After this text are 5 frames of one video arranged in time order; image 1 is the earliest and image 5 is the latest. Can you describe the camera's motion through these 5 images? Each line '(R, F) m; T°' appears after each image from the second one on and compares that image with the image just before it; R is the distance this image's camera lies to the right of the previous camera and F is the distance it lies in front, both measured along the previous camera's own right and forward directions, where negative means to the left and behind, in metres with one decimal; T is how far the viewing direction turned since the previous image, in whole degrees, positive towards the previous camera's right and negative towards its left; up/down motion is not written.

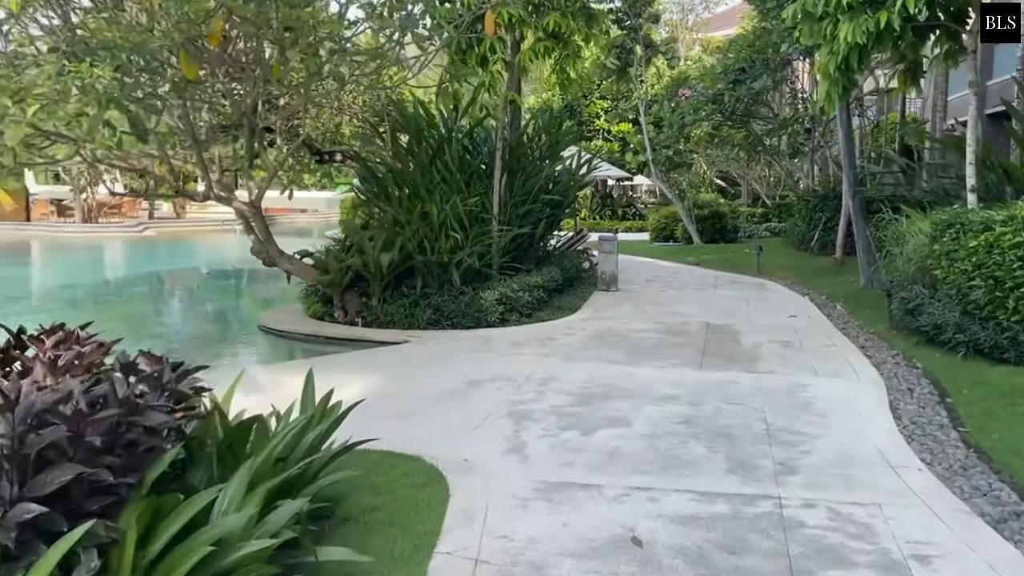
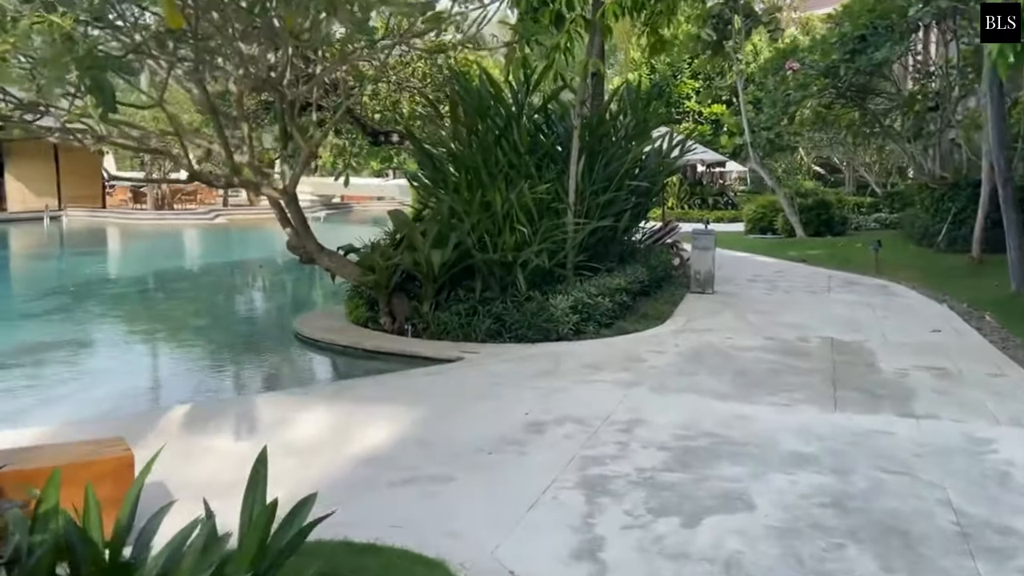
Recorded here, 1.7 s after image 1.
(0.0, +1.6) m; -6°
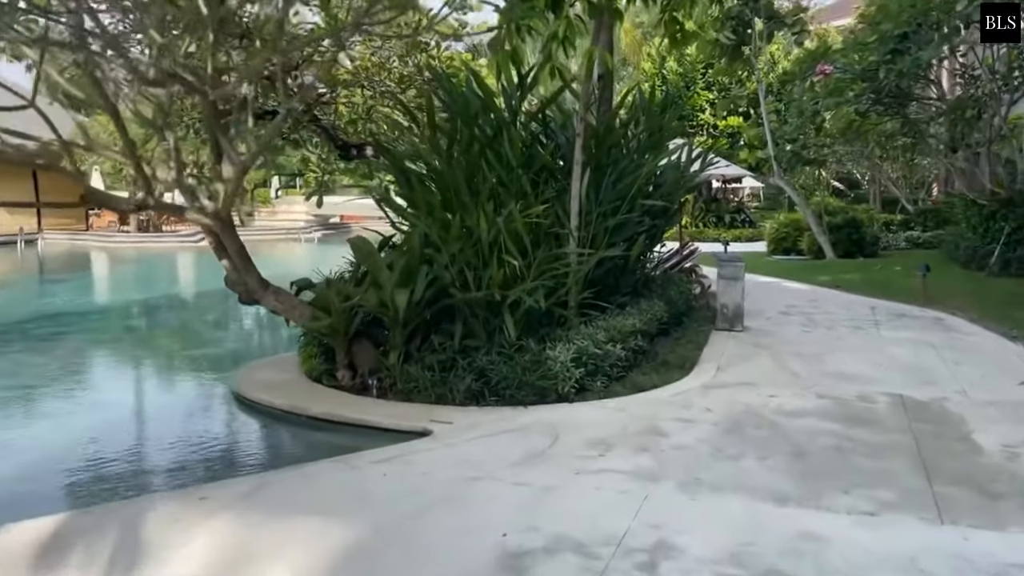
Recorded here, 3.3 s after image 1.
(+0.2, +1.6) m; -1°
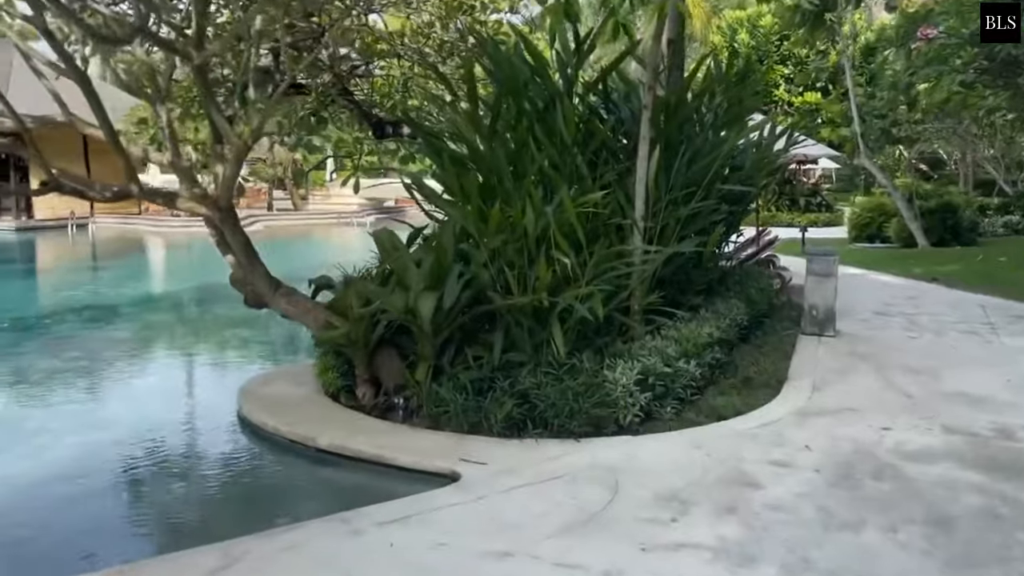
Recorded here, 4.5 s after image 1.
(+0.1, +1.1) m; -4°
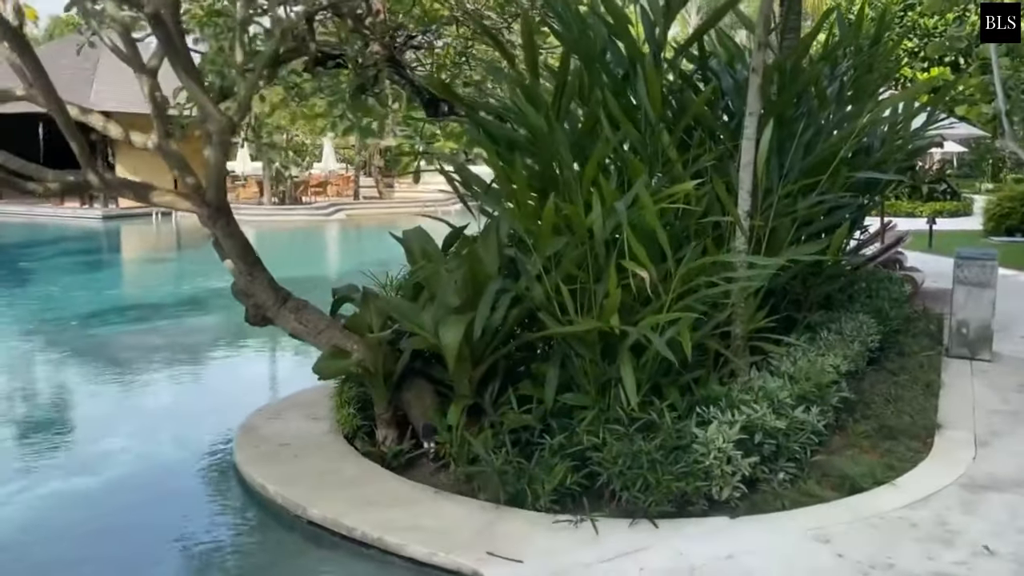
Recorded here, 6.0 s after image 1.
(+0.2, +1.3) m; -6°
